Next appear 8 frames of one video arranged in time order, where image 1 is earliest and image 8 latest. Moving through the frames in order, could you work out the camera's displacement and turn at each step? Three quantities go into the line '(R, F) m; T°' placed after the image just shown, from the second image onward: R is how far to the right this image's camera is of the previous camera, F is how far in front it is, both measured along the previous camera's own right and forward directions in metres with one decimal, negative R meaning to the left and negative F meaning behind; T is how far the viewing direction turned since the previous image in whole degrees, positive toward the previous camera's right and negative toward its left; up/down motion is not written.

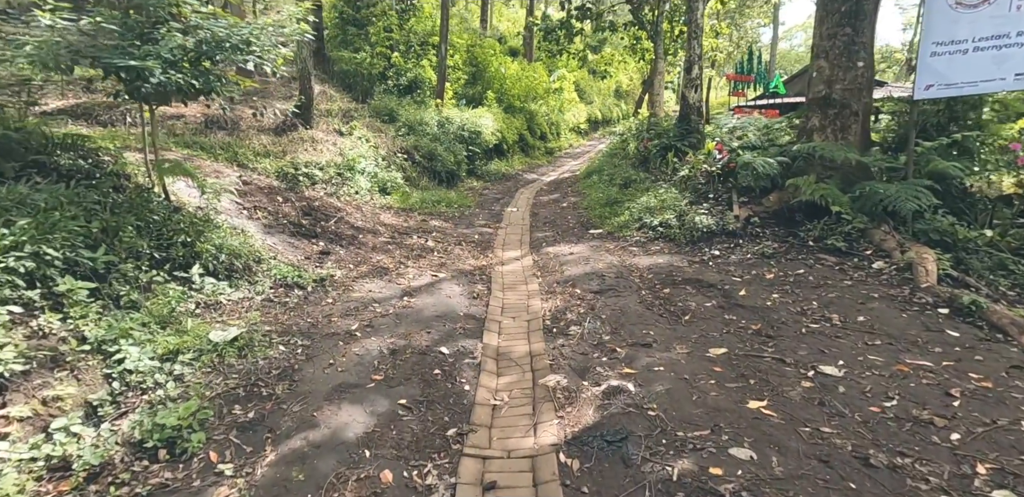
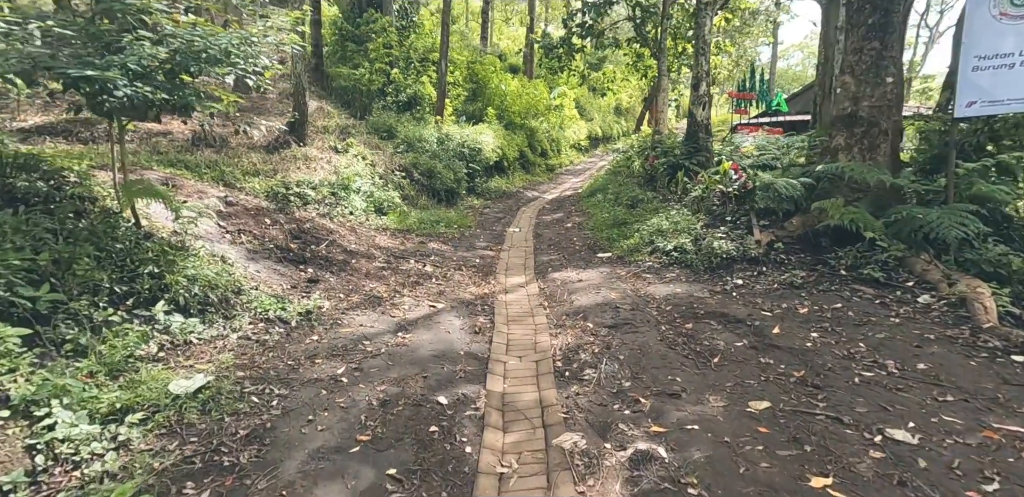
(-0.1, +0.5) m; 0°
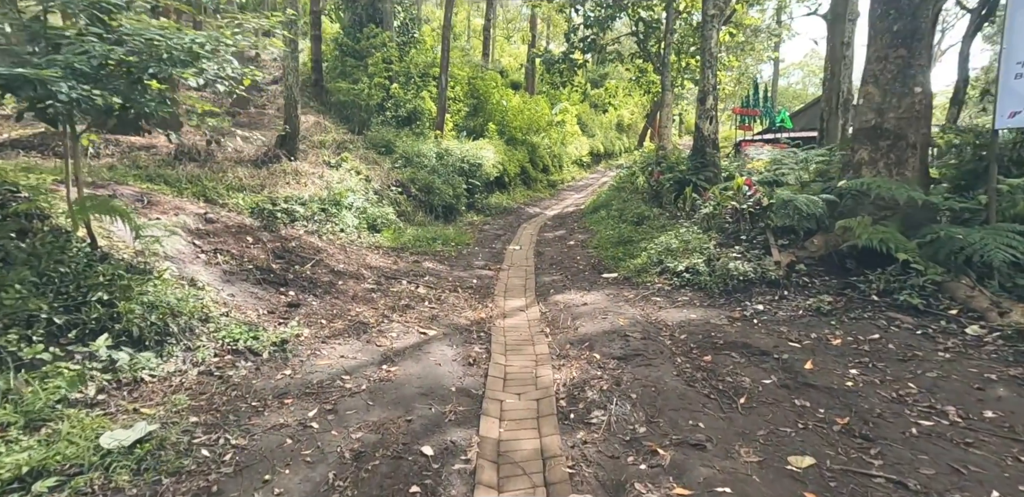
(0.0, +0.5) m; 0°
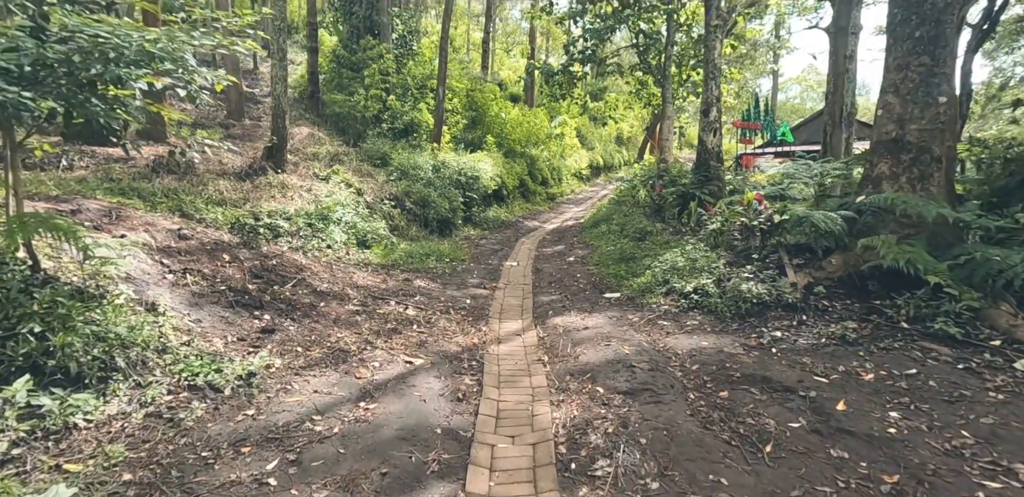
(0.0, +0.4) m; 0°
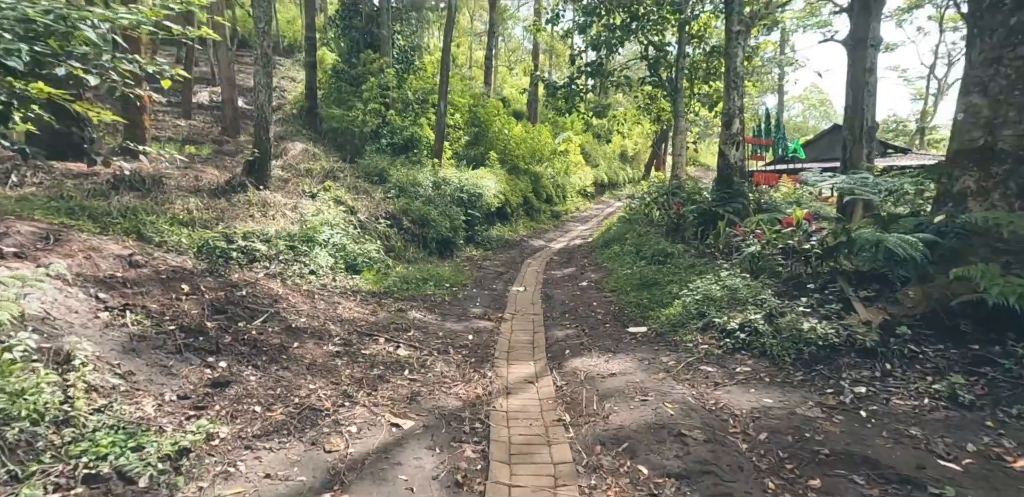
(-0.1, +1.0) m; 0°
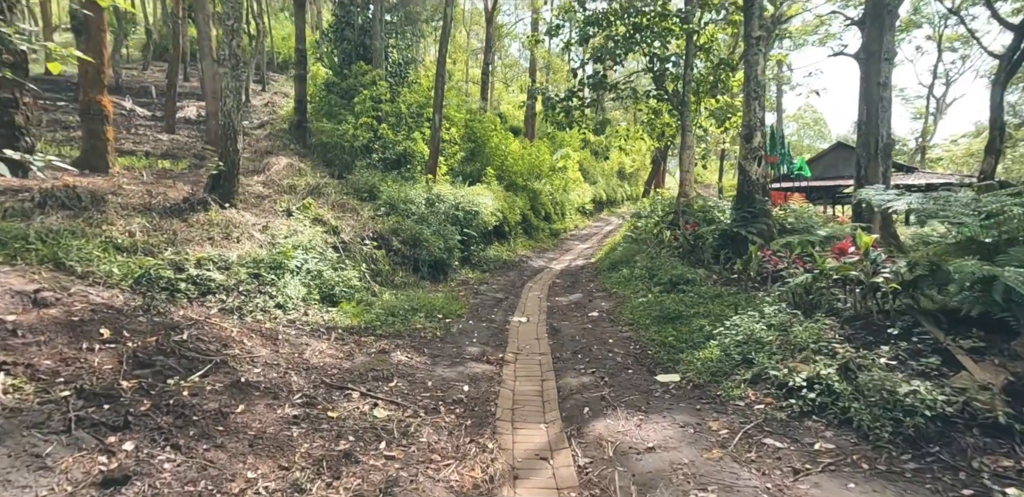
(-0.1, +1.1) m; 0°
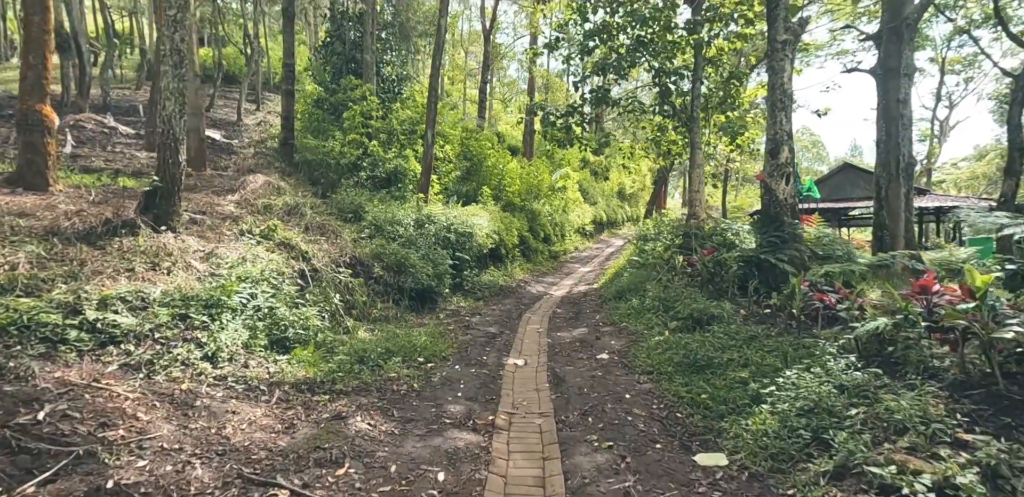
(0.0, +1.3) m; 0°
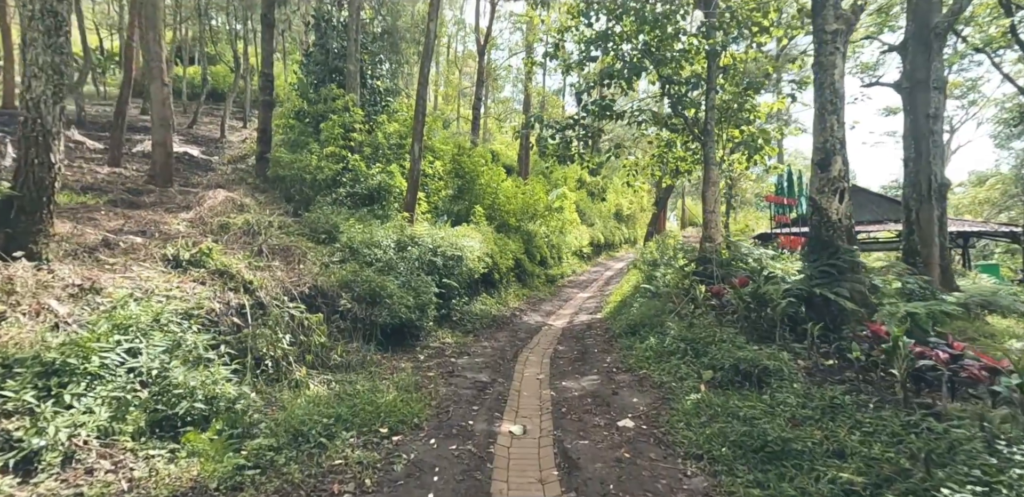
(0.0, +1.7) m; +1°
